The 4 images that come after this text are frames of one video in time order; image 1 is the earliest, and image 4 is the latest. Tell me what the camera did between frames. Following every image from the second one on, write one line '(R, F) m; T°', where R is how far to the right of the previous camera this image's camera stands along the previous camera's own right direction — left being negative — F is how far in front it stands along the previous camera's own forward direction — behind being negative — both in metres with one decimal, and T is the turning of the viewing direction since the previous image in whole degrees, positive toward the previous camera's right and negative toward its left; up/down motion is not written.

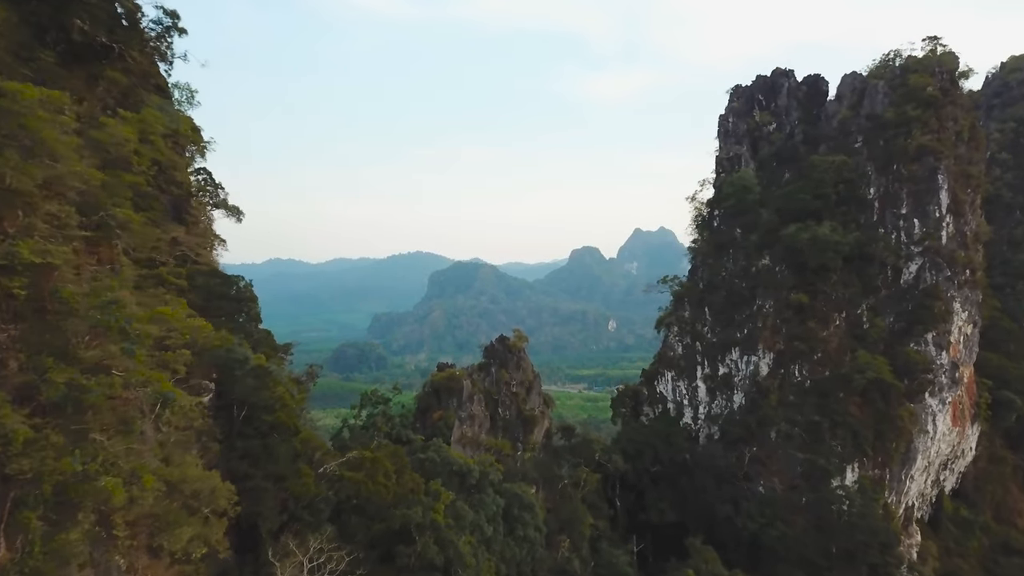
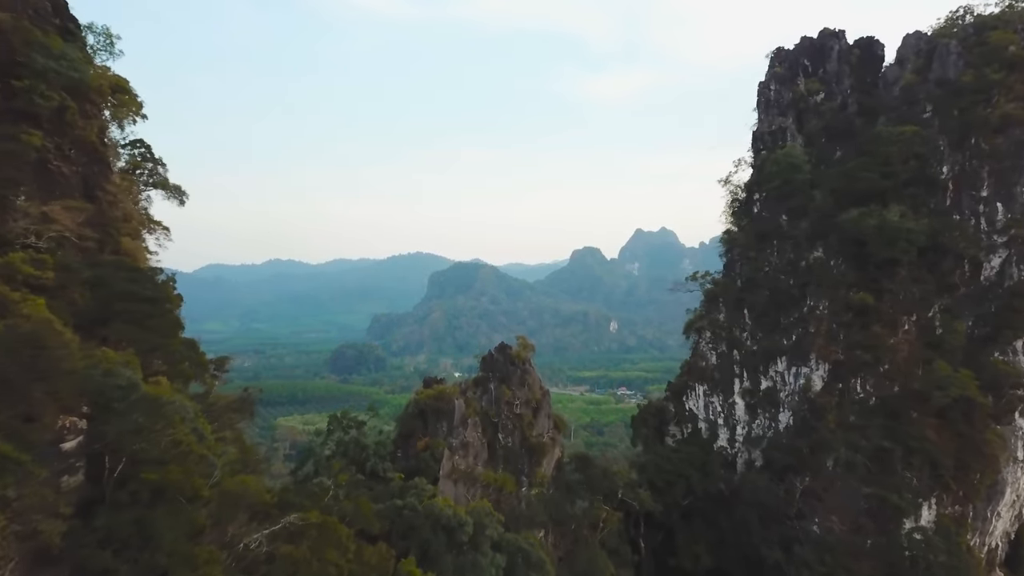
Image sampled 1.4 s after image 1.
(-0.1, +3.1) m; 0°
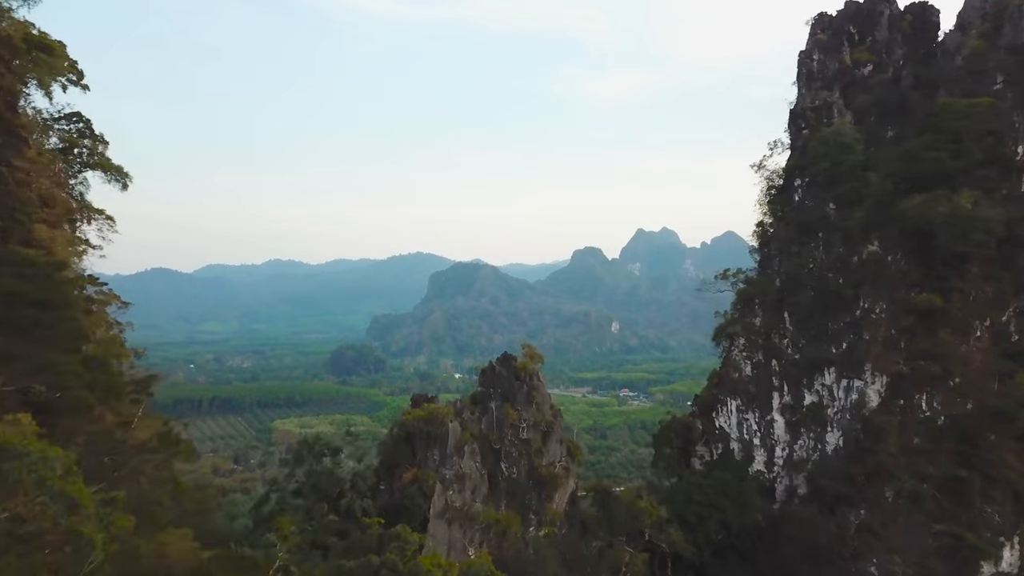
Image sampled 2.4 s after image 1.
(-0.1, +2.2) m; 0°
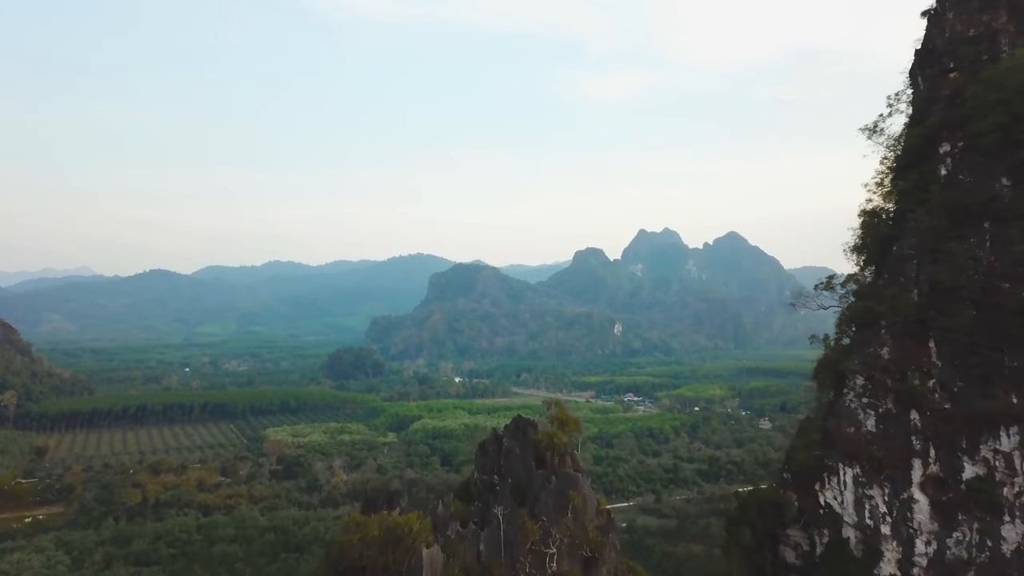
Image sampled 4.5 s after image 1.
(-0.2, +4.7) m; 0°
